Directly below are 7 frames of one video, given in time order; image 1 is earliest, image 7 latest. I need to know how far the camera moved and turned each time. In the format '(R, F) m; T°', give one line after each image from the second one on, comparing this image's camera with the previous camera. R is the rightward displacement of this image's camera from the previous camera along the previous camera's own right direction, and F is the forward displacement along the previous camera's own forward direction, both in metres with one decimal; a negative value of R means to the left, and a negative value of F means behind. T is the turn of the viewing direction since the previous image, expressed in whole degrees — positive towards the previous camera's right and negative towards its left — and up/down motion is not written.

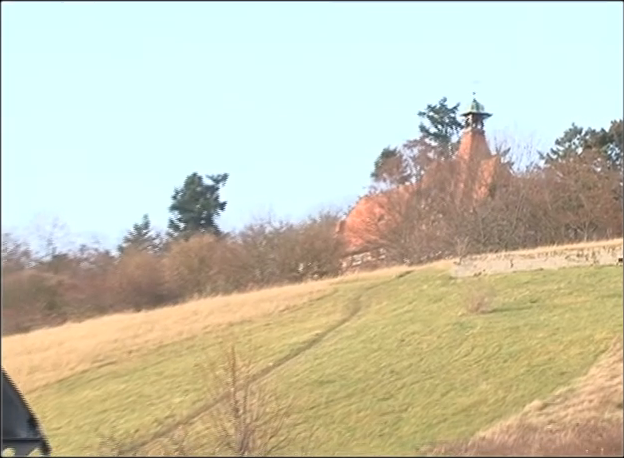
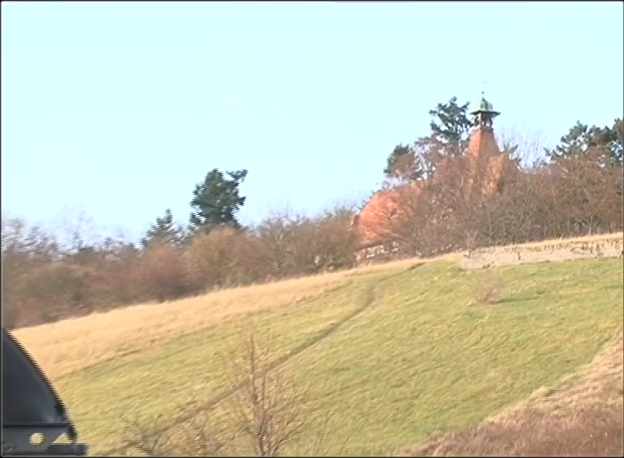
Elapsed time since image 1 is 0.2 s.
(0.0, -0.3) m; 0°
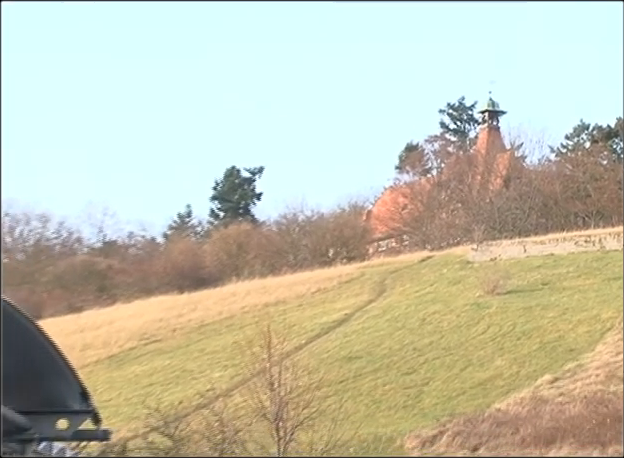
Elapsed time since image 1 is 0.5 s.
(0.0, -0.3) m; 0°
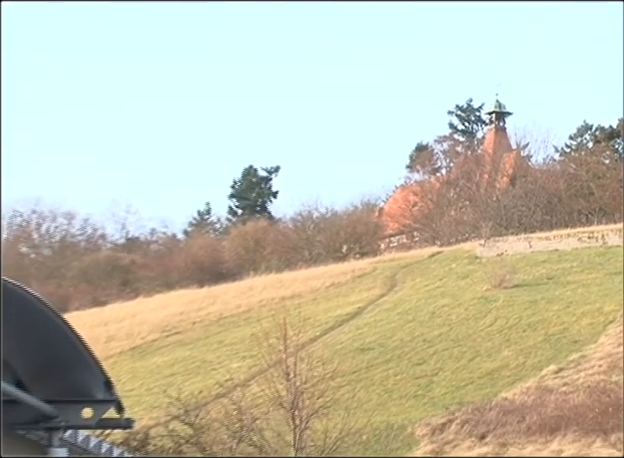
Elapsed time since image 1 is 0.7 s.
(0.0, -0.3) m; 0°
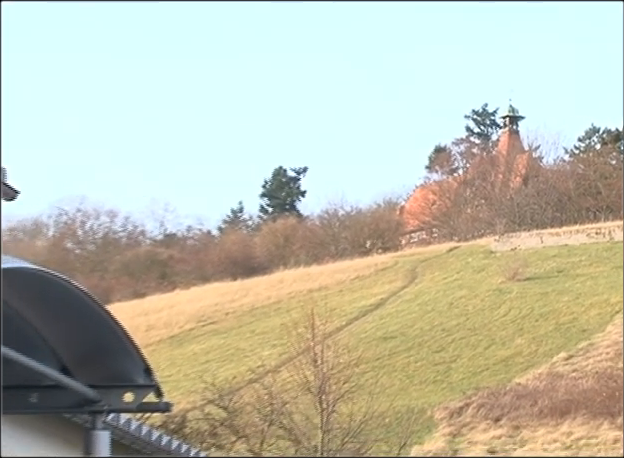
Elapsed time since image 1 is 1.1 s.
(0.0, -0.6) m; -1°
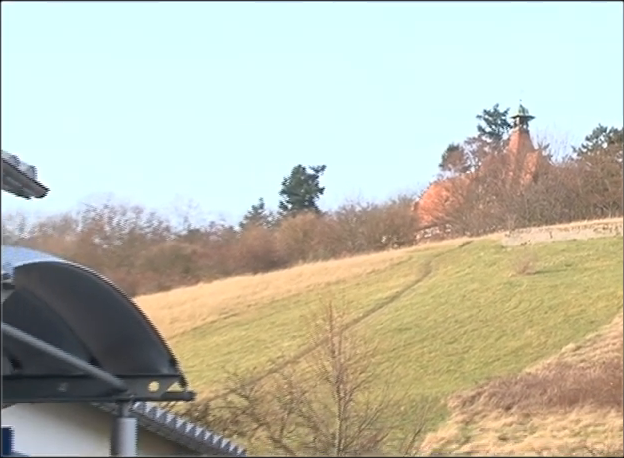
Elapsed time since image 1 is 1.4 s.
(0.0, -0.4) m; 0°
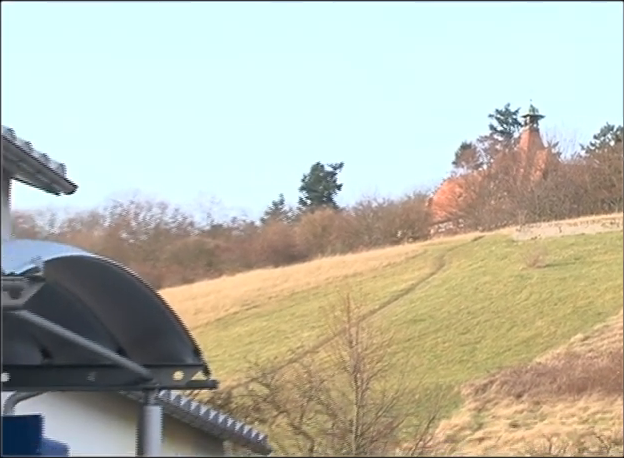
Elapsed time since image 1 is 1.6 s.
(0.0, -0.4) m; 0°
